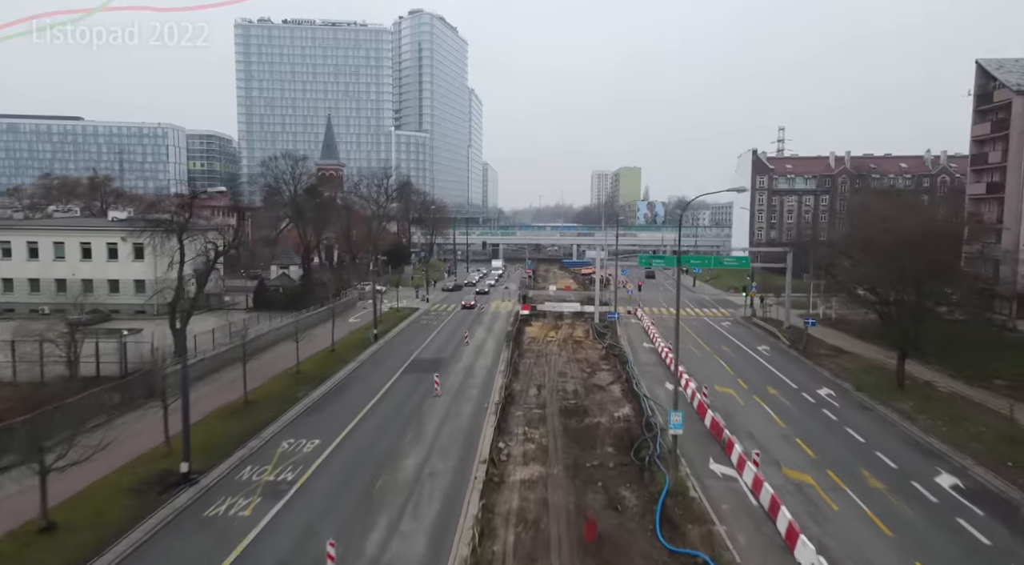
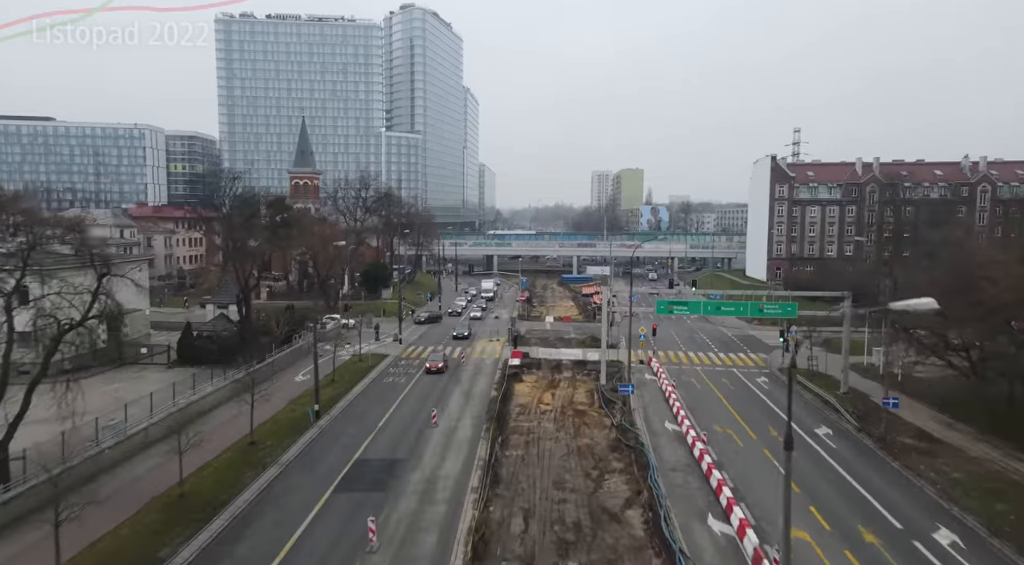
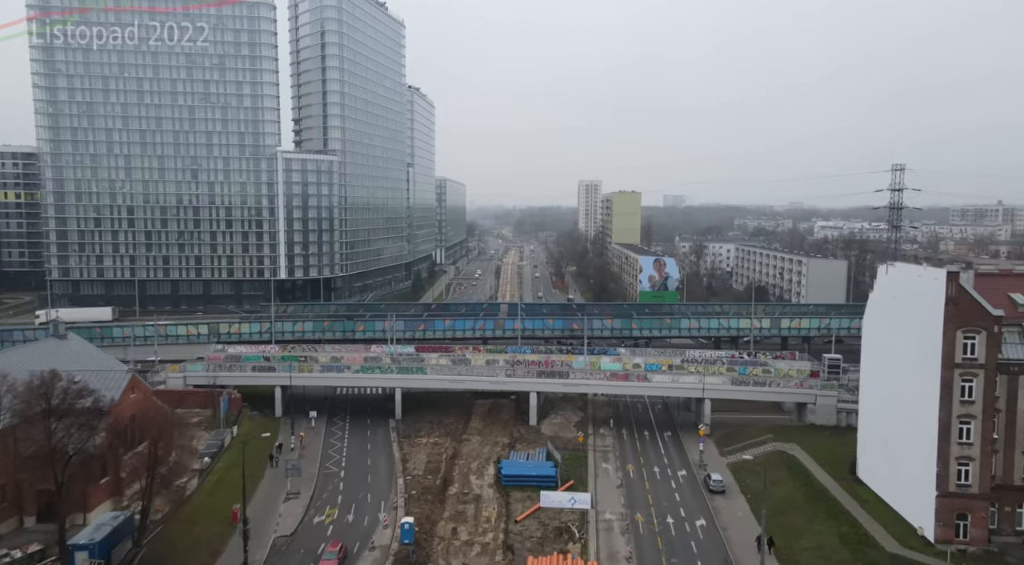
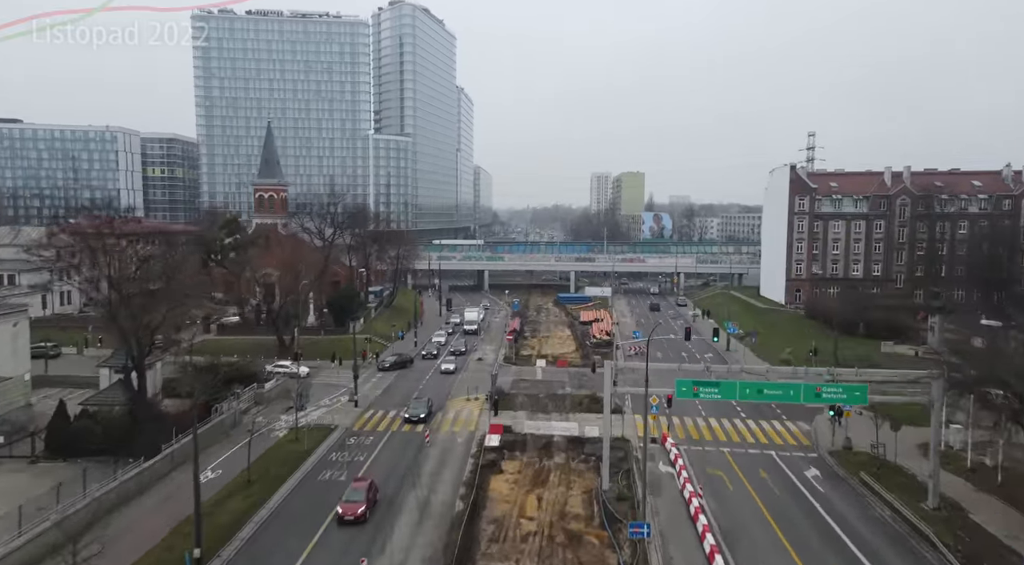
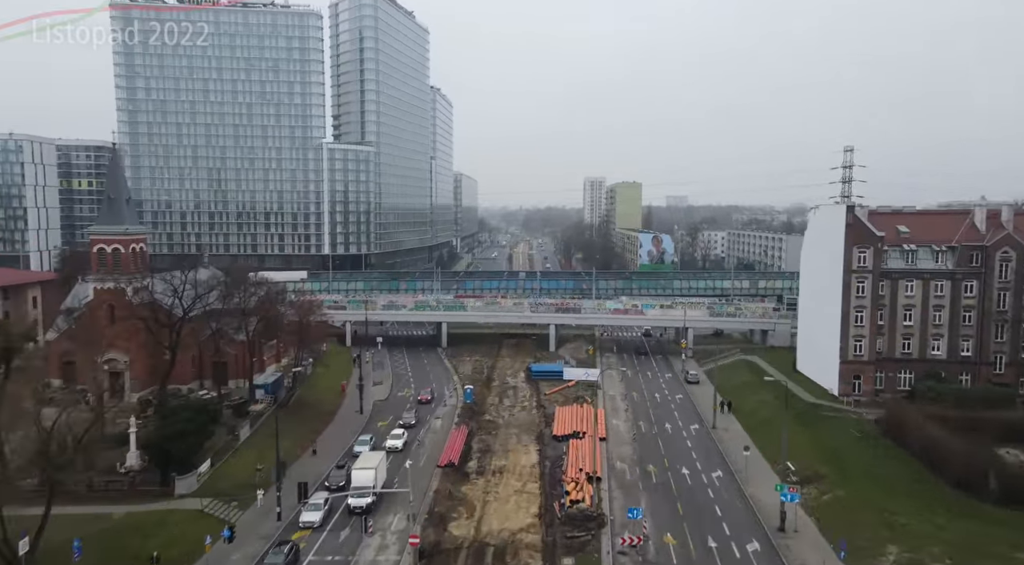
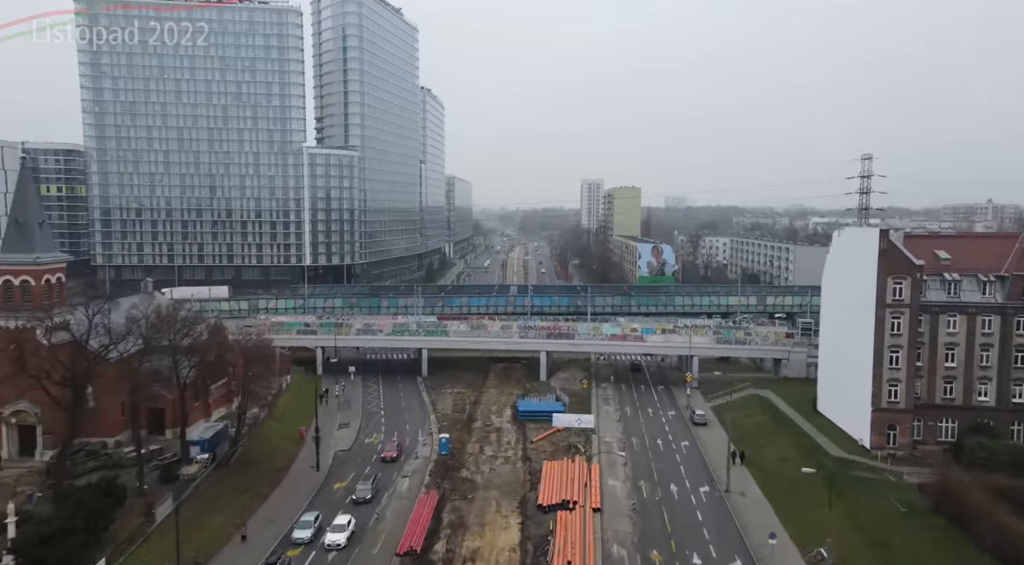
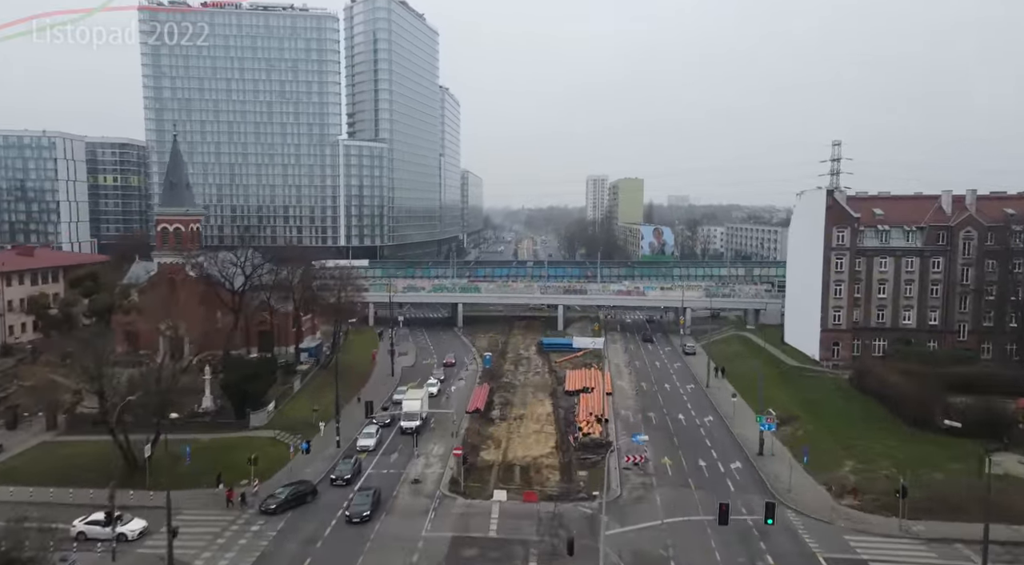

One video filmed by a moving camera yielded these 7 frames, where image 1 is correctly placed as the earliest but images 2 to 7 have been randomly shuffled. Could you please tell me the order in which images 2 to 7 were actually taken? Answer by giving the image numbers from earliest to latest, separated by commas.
2, 4, 7, 5, 6, 3
